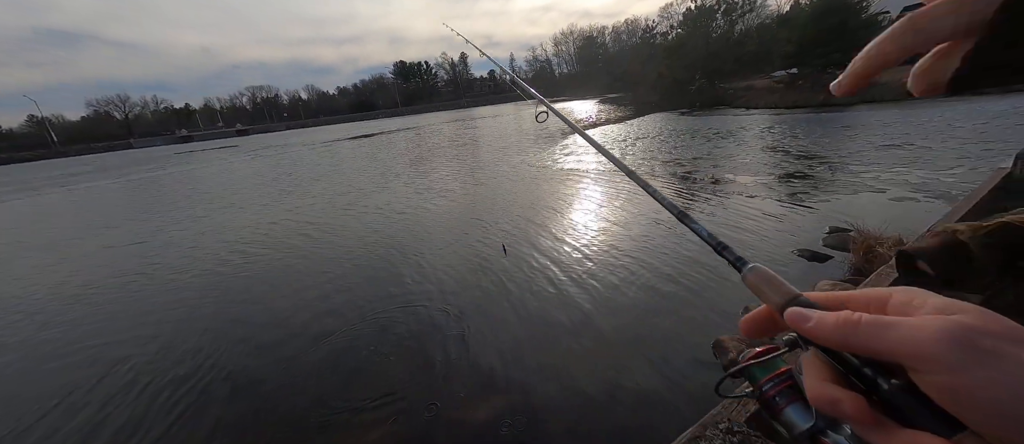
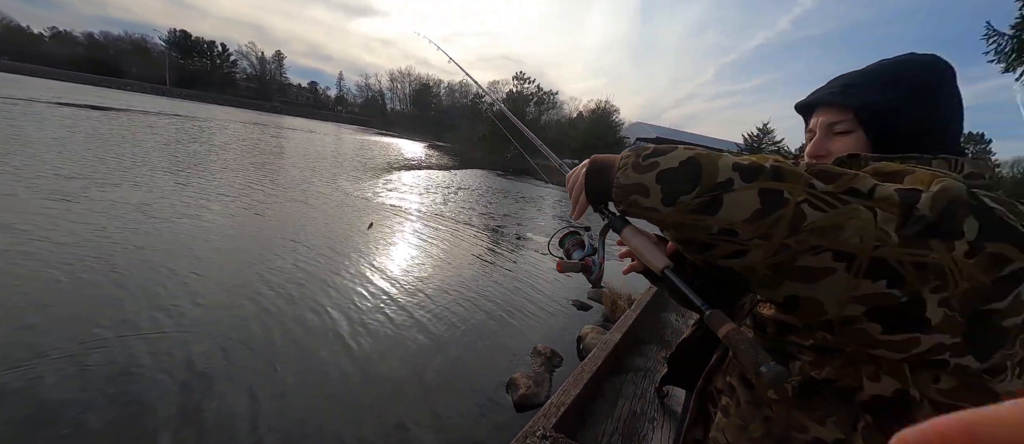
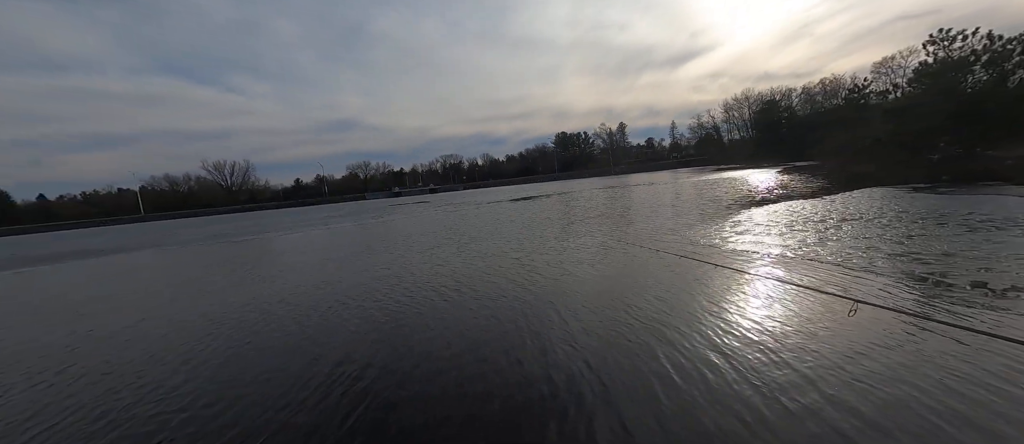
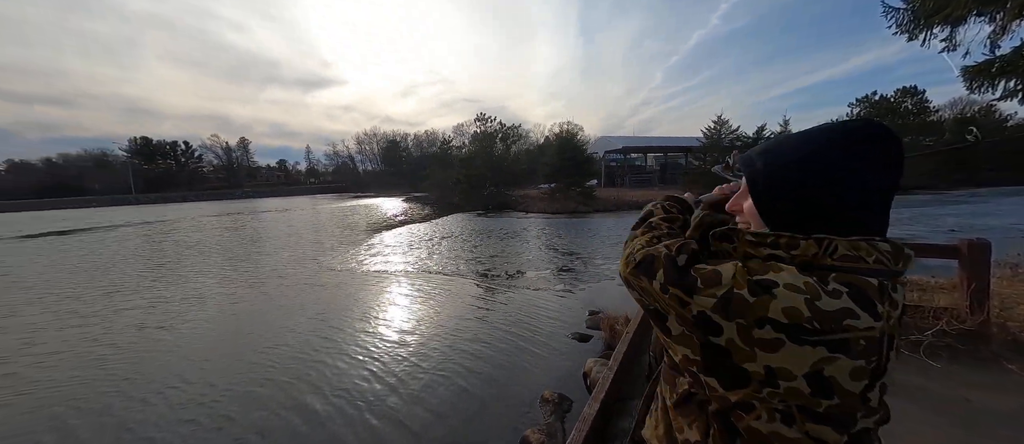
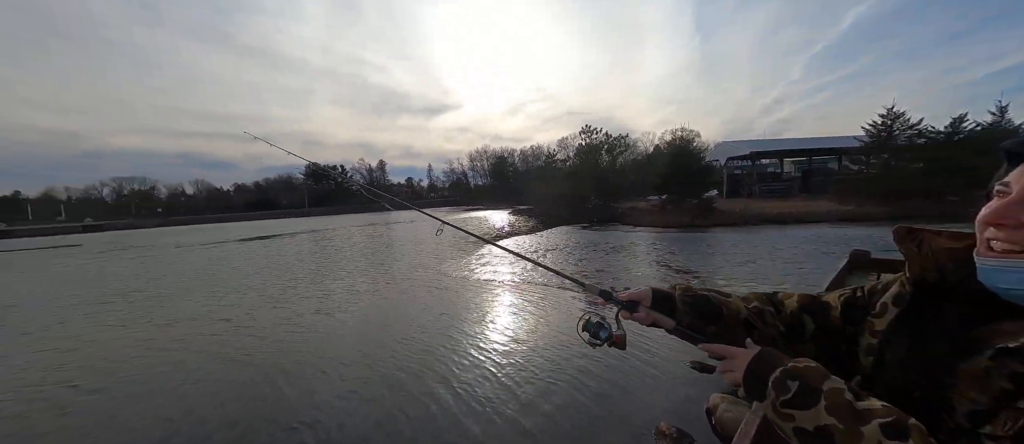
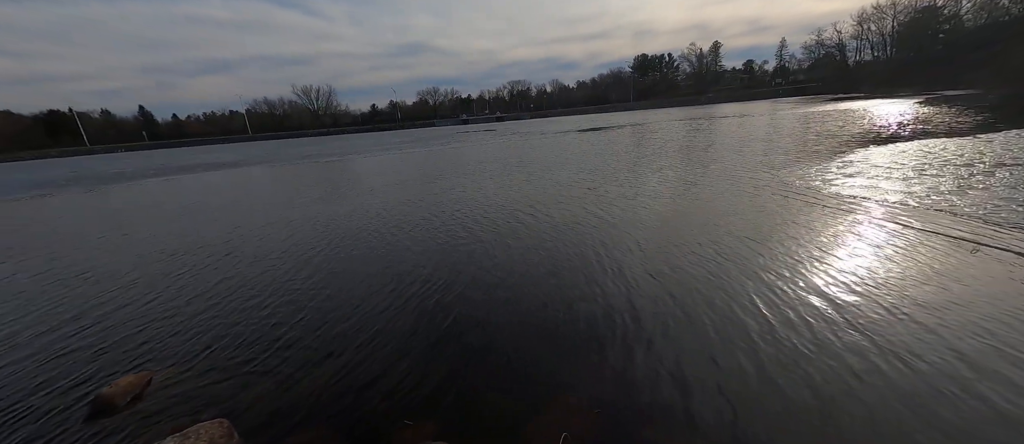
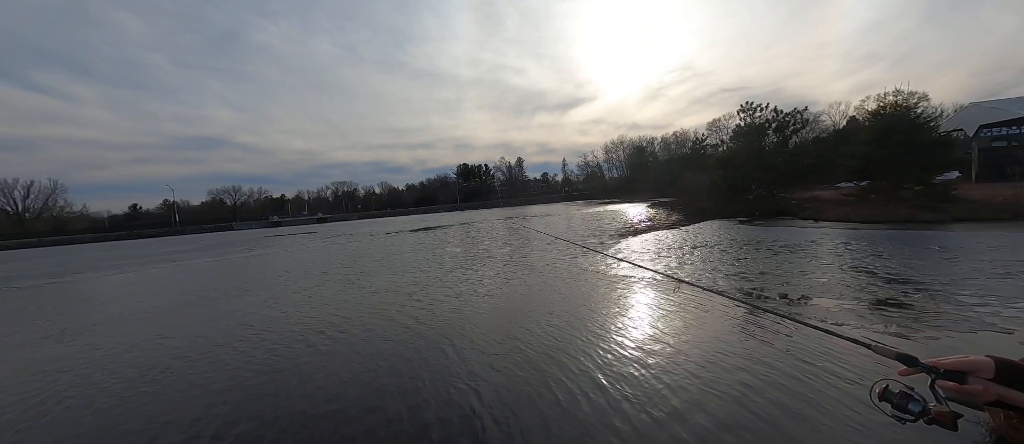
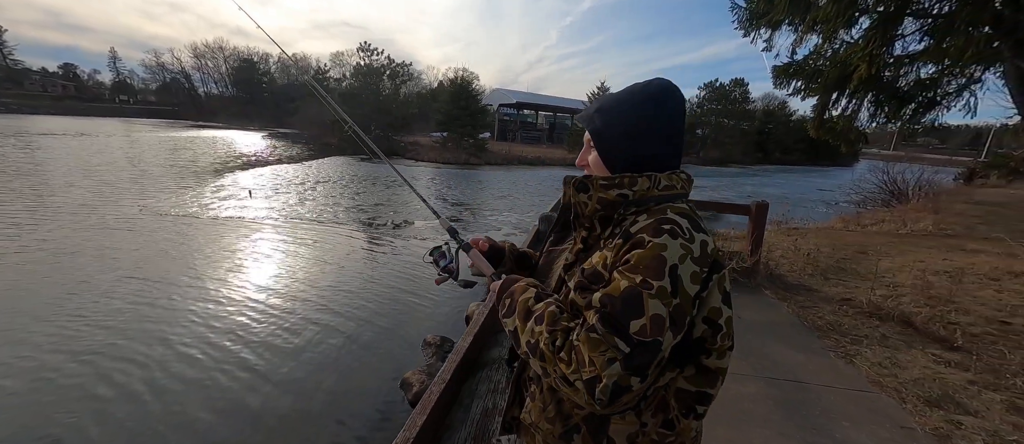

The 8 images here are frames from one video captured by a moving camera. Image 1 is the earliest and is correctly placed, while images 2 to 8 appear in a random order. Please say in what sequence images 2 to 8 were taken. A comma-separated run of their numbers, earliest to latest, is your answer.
2, 8, 4, 5, 7, 3, 6
